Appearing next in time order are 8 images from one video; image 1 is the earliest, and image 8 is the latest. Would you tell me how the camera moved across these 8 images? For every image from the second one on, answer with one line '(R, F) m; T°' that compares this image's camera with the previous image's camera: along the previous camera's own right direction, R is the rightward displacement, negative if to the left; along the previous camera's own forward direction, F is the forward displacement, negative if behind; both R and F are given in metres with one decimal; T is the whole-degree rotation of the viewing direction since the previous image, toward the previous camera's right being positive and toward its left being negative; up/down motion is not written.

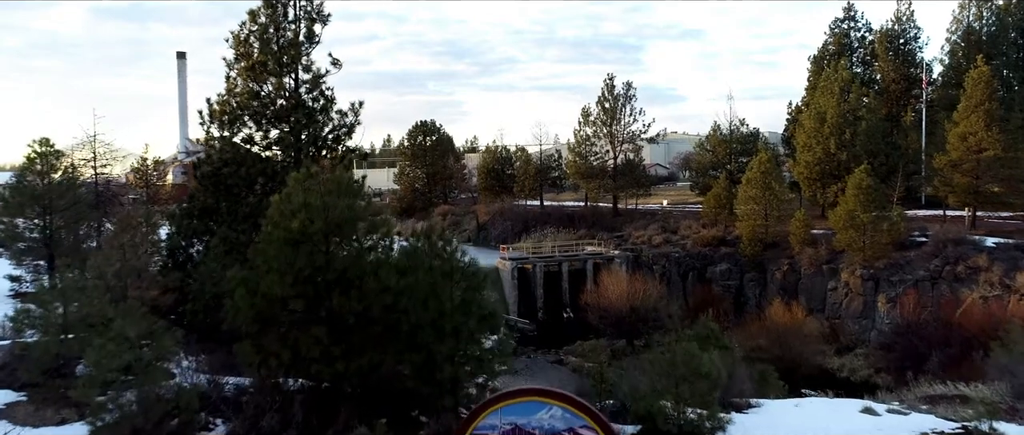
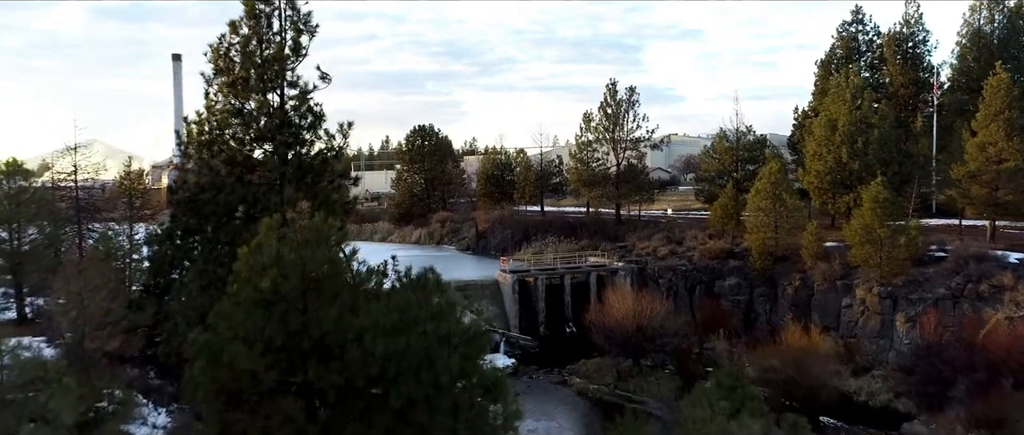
(-0.1, +0.9) m; 0°
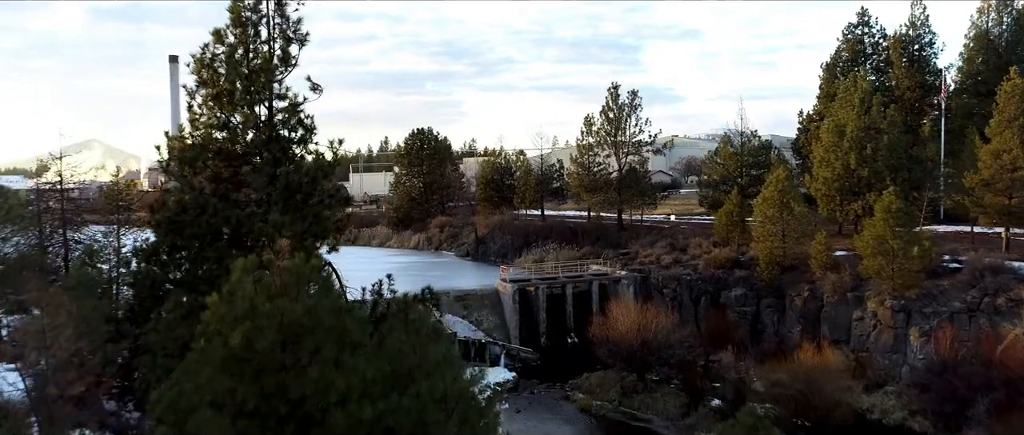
(0.0, +0.6) m; 0°
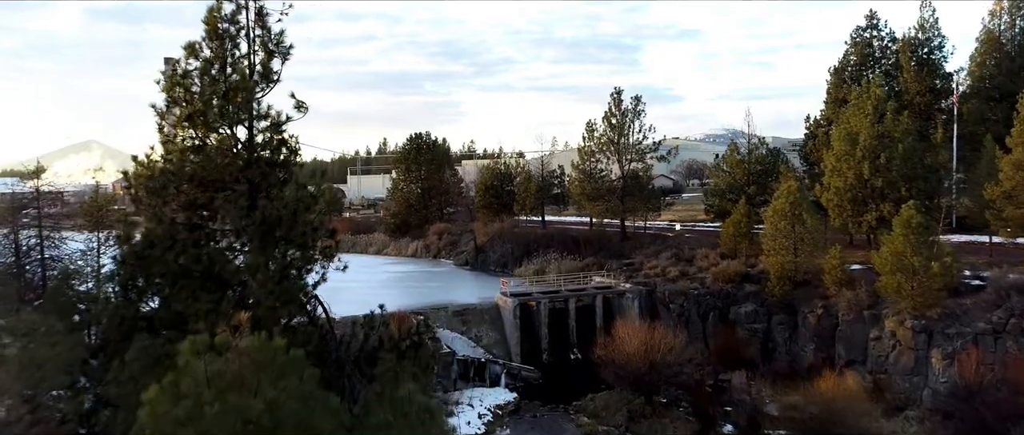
(-0.1, +0.9) m; 0°
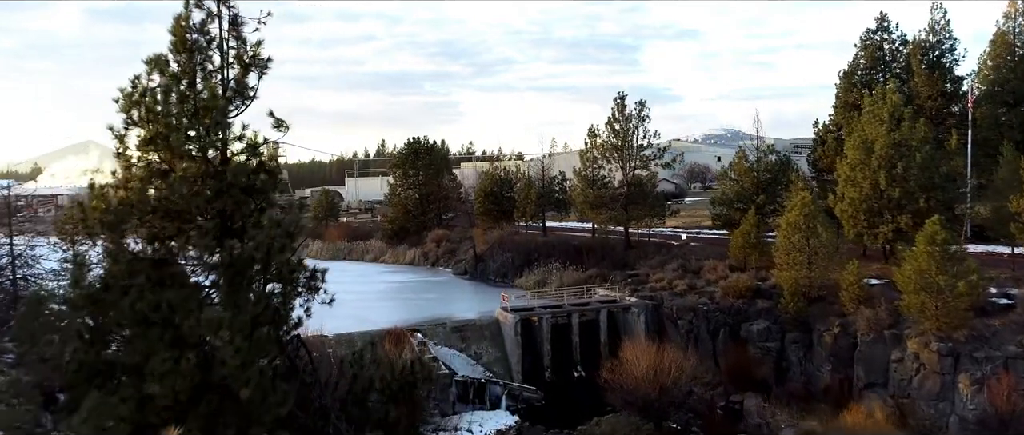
(-0.1, +1.0) m; 0°
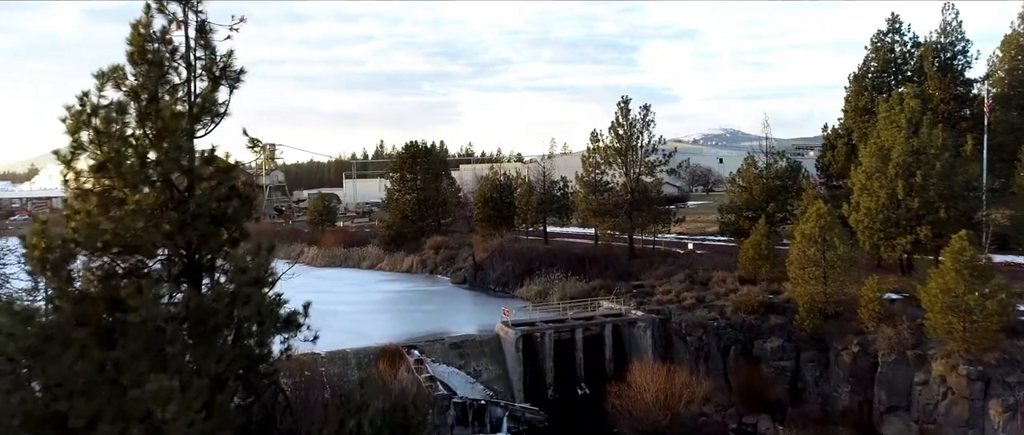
(-0.1, +1.0) m; 0°
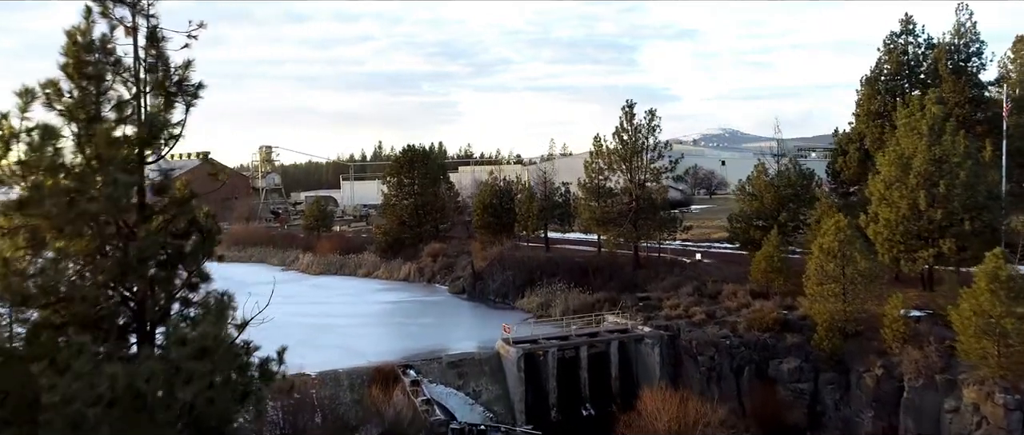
(-0.1, +1.1) m; 0°
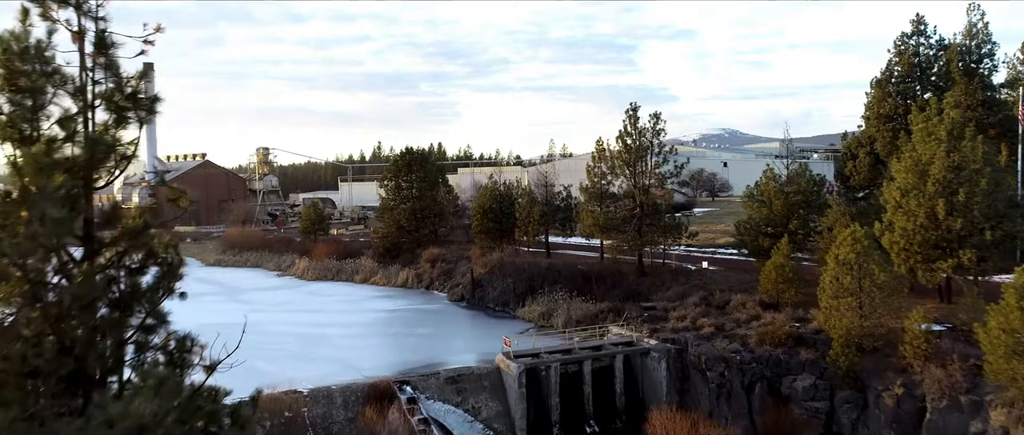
(0.0, +0.9) m; 0°
